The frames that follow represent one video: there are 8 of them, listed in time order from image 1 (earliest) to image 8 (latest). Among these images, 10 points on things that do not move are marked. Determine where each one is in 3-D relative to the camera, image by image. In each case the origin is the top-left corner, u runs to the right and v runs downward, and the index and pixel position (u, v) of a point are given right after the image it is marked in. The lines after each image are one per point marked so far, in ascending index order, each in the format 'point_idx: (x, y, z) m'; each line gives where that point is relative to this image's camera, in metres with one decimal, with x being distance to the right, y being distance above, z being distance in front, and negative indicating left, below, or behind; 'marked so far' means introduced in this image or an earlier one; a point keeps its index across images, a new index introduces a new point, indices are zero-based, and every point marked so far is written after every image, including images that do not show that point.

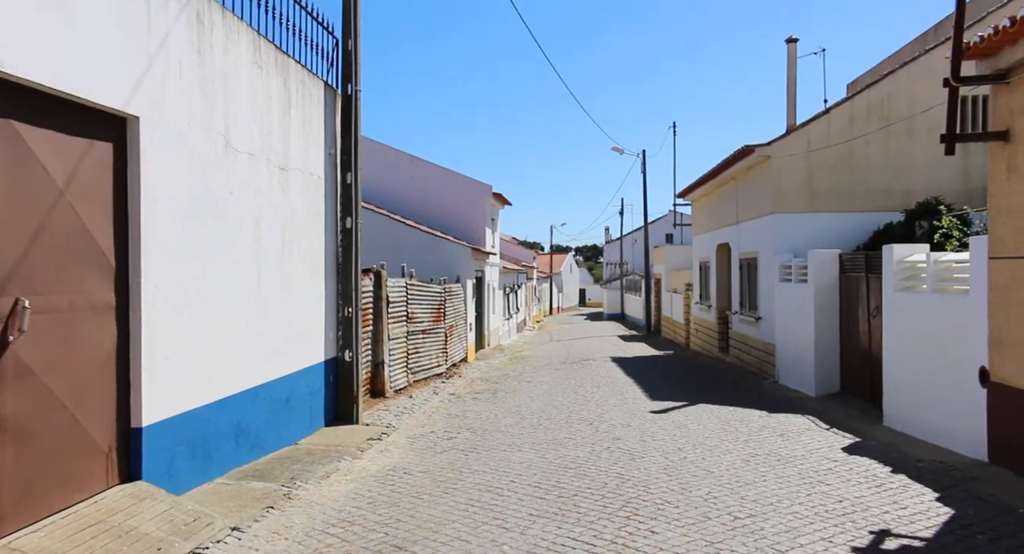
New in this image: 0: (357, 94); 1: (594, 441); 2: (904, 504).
0: (-2.1, +2.4, +9.0) m
1: (+1.0, -1.9, +8.1) m
2: (+3.3, -1.9, +5.7) m
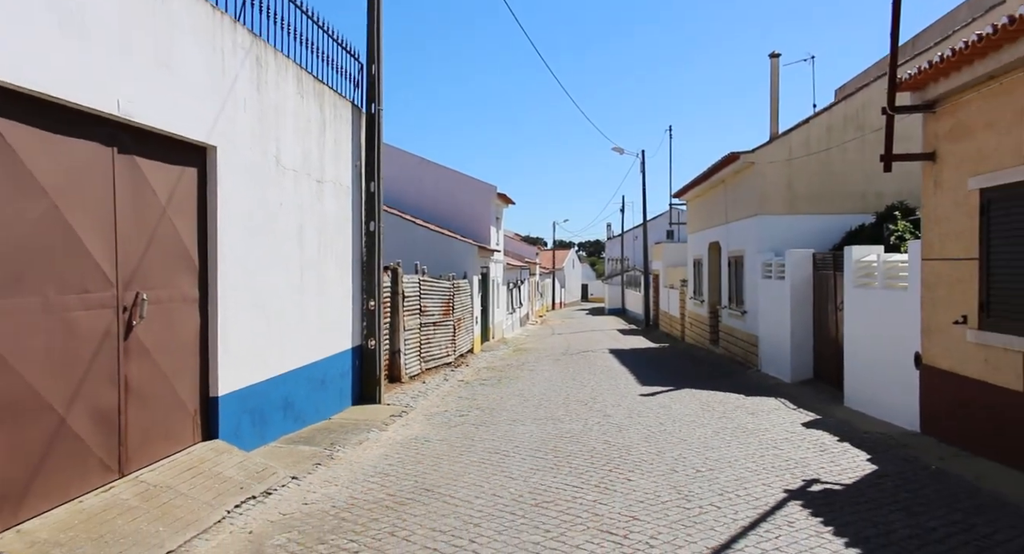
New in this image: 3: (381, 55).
0: (-2.0, +2.5, +10.2) m
1: (+1.0, -1.9, +9.3) m
2: (+3.3, -1.9, +6.9) m
3: (-2.0, +3.4, +10.5) m
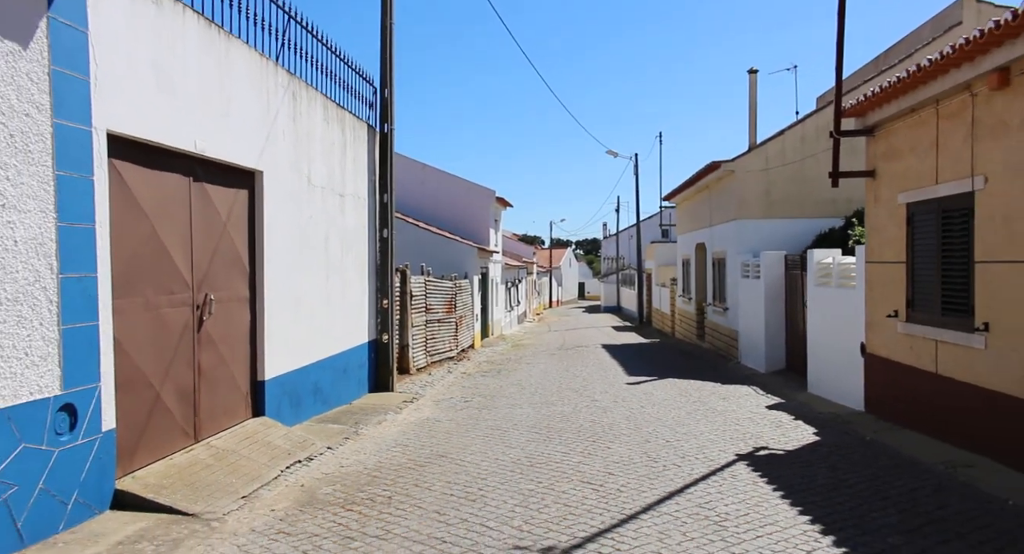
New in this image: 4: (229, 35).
0: (-2.0, +2.4, +11.4) m
1: (+1.0, -1.9, +10.6) m
2: (+3.3, -1.9, +8.1) m
3: (-2.1, +3.4, +11.8) m
4: (-2.8, +2.4, +6.6) m
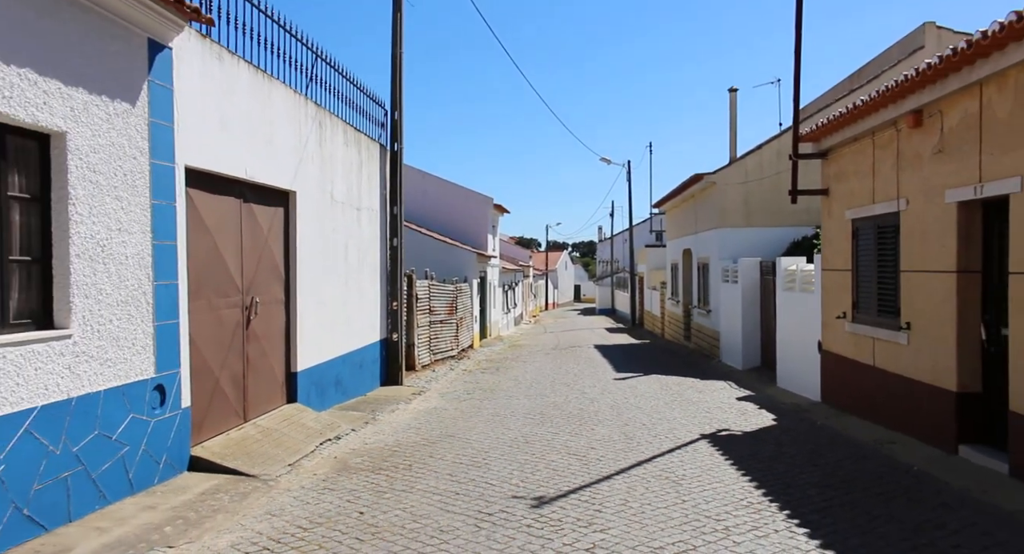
0: (-2.1, +2.4, +12.6) m
1: (+1.0, -2.0, +11.8) m
2: (+3.3, -2.0, +9.3) m
3: (-2.1, +3.3, +13.0) m
4: (-2.8, +2.3, +7.8) m
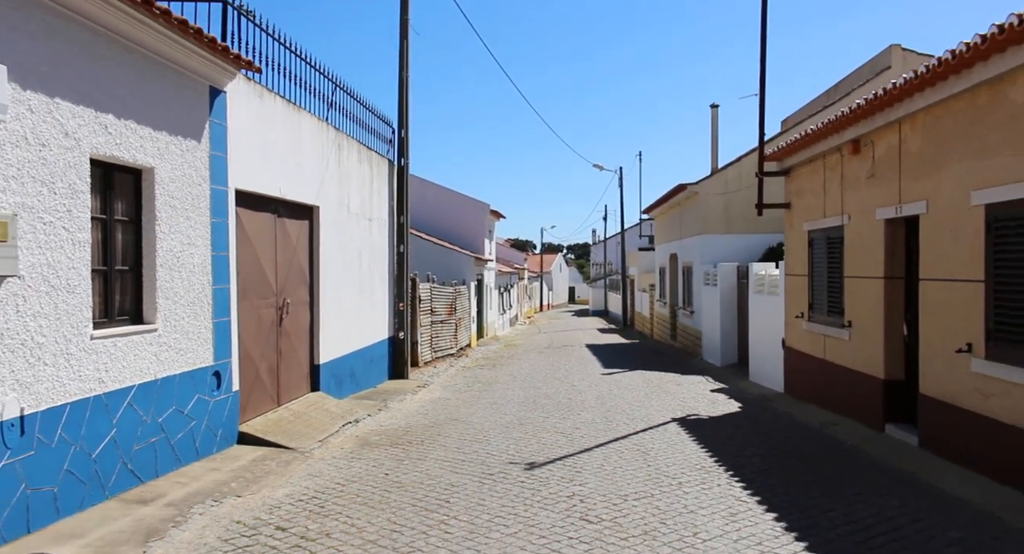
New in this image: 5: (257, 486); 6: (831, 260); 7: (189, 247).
0: (-2.2, +2.3, +13.8) m
1: (+0.9, -2.1, +13.0) m
2: (+3.2, -2.0, +10.6) m
3: (-2.2, +3.3, +14.2) m
4: (-2.8, +2.2, +9.0) m
5: (-2.2, -1.8, +6.0) m
6: (+4.5, +0.2, +9.6) m
7: (-3.1, +0.3, +6.5) m
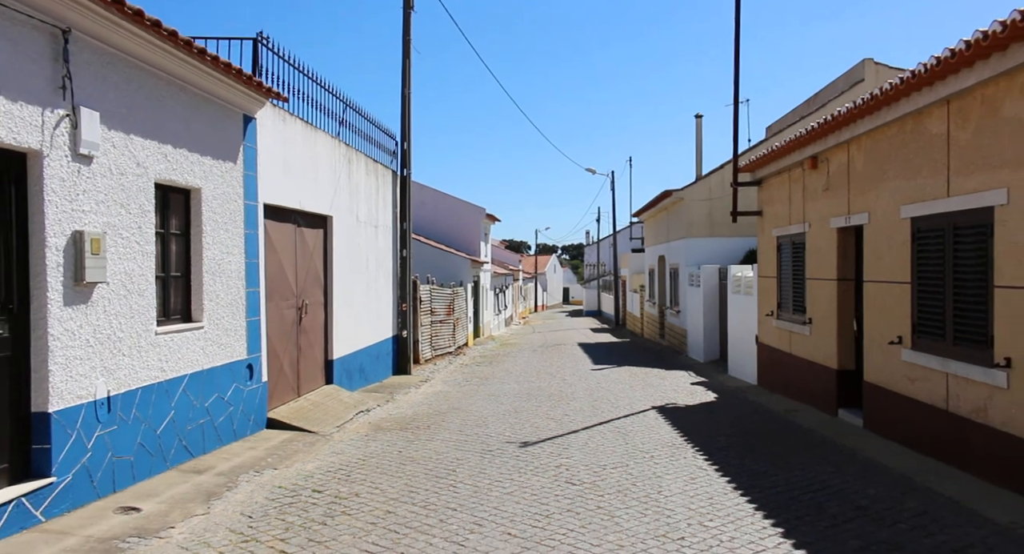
0: (-2.3, +2.2, +14.8) m
1: (+0.8, -2.1, +14.0) m
2: (+3.1, -2.1, +11.6) m
3: (-2.3, +3.2, +15.2) m
4: (-2.9, +2.2, +10.0) m
5: (-2.3, -1.9, +7.0) m
6: (+4.4, +0.2, +10.7) m
7: (-3.1, +0.2, +7.4) m
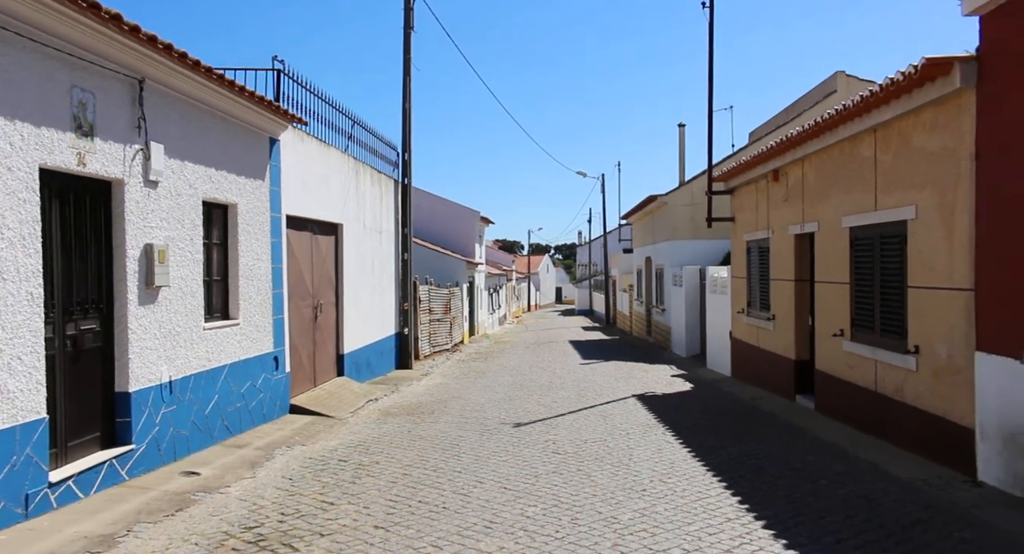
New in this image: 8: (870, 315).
0: (-2.4, +2.2, +15.9) m
1: (+0.7, -2.2, +15.1) m
2: (+3.0, -2.1, +12.8) m
3: (-2.5, +3.2, +16.3) m
4: (-3.0, +2.1, +11.1) m
5: (-2.3, -1.9, +8.1) m
6: (+4.3, +0.2, +11.8) m
7: (-3.2, +0.2, +8.5) m
8: (+4.0, -0.4, +7.7) m
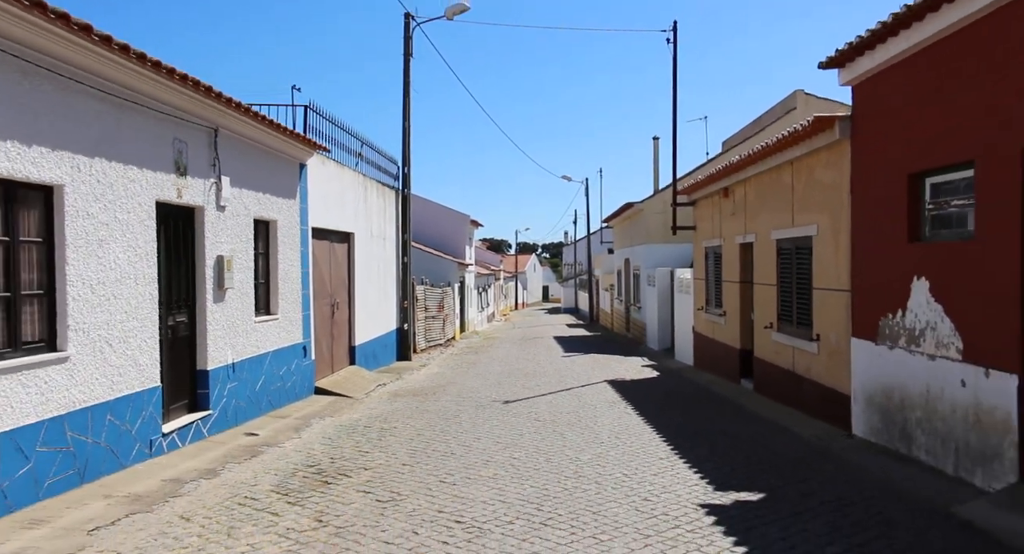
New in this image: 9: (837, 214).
0: (-2.7, +2.2, +17.7) m
1: (+0.4, -2.2, +16.9) m
2: (+2.8, -2.1, +14.6) m
3: (-2.8, +3.1, +18.0) m
4: (-3.2, +2.1, +12.8) m
5: (-2.5, -2.0, +9.9) m
6: (+4.1, +0.2, +13.7) m
7: (-3.3, +0.2, +10.3) m
8: (+3.9, -0.5, +9.6) m
9: (+3.8, +0.7, +8.0) m
